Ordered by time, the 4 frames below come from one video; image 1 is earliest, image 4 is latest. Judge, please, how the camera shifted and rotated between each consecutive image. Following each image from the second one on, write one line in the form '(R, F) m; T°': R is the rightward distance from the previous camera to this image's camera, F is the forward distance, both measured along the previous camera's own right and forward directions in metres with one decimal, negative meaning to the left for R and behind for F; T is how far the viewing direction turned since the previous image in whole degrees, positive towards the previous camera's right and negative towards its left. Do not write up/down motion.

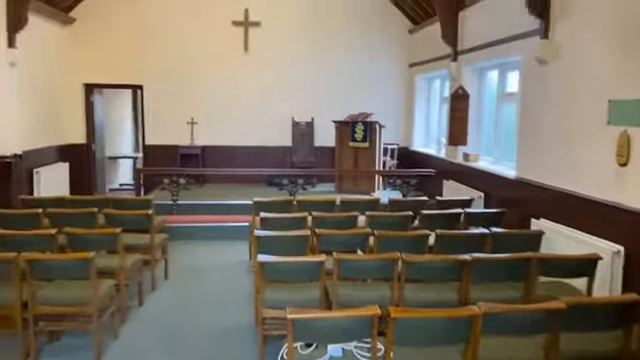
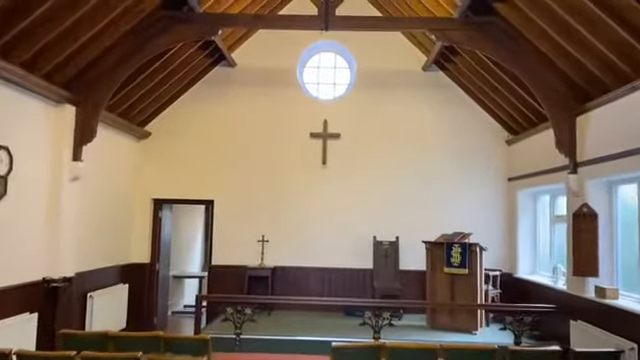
(-0.2, +1.1) m; -8°
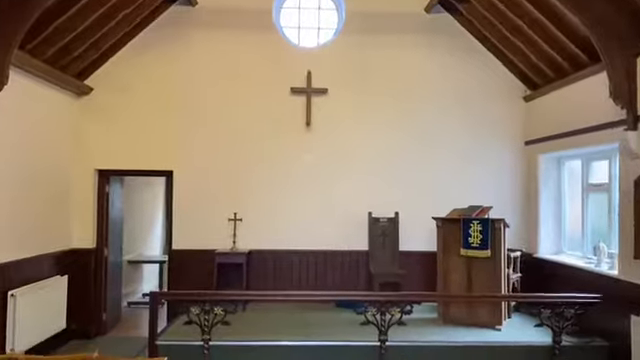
(-0.2, +1.5) m; +4°
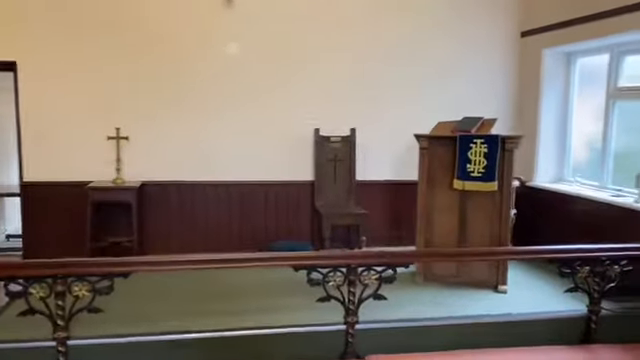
(-0.1, +2.1) m; +9°
